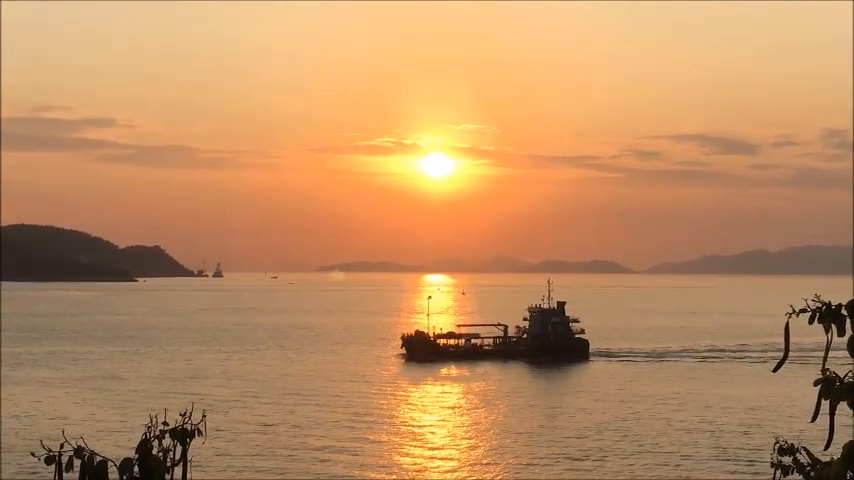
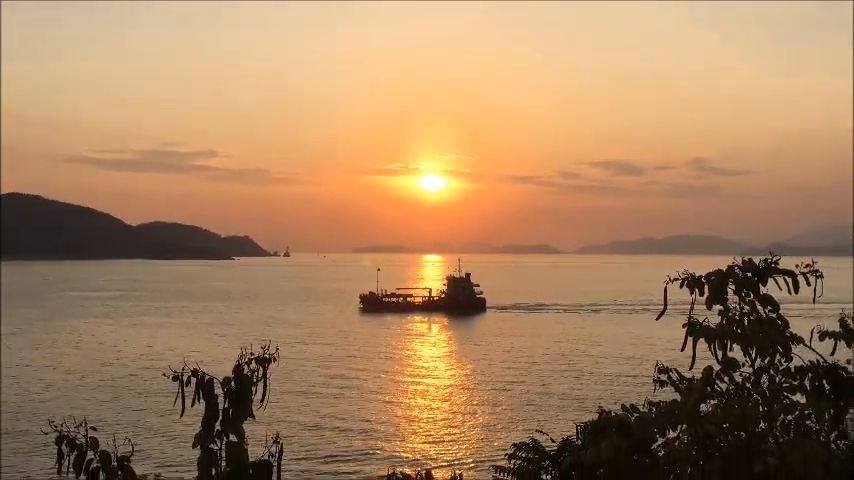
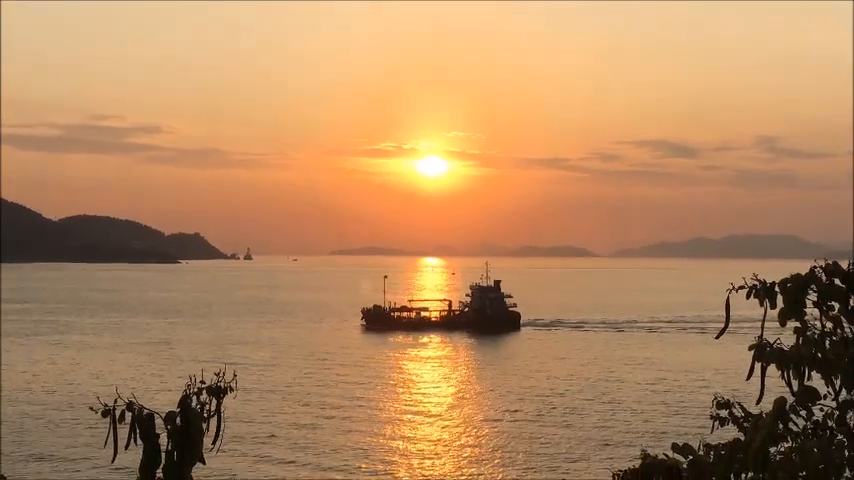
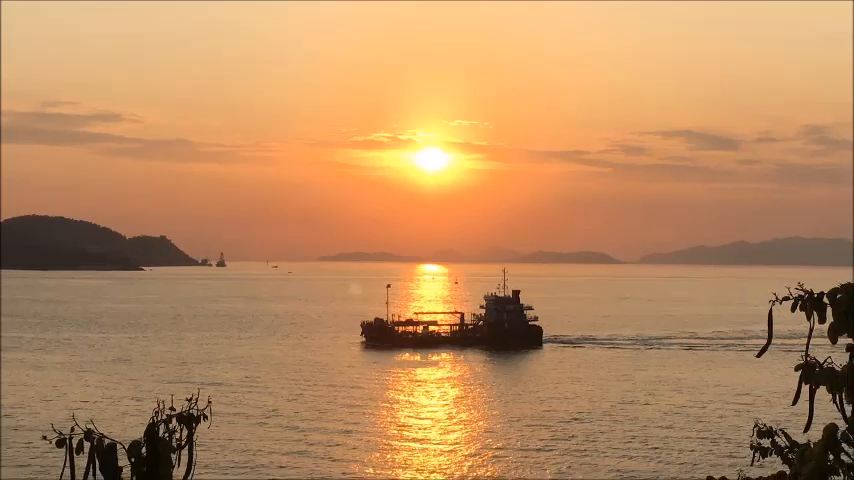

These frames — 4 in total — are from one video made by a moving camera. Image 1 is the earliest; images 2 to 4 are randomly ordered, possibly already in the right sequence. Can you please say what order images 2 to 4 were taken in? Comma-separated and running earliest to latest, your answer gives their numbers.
4, 3, 2
